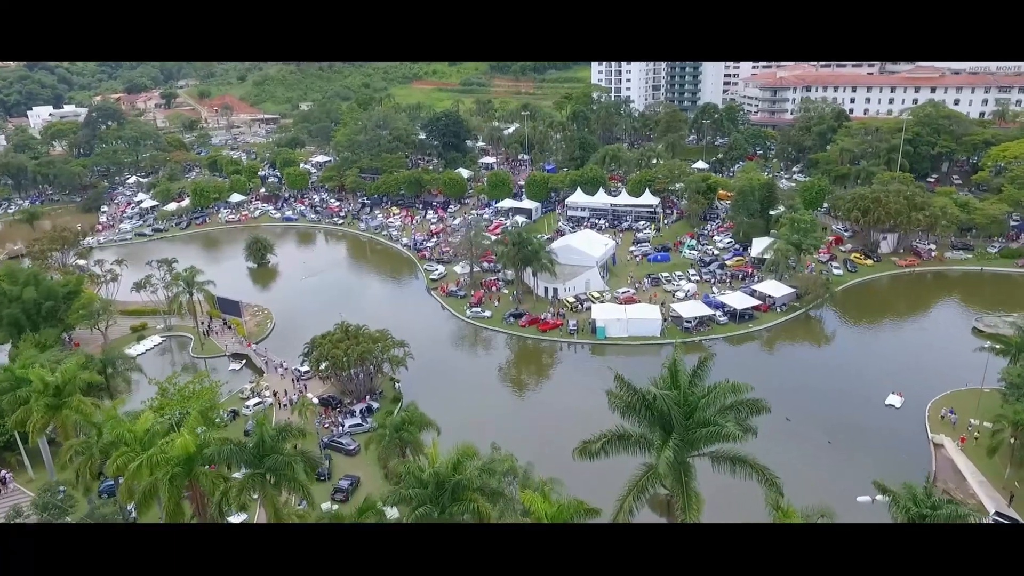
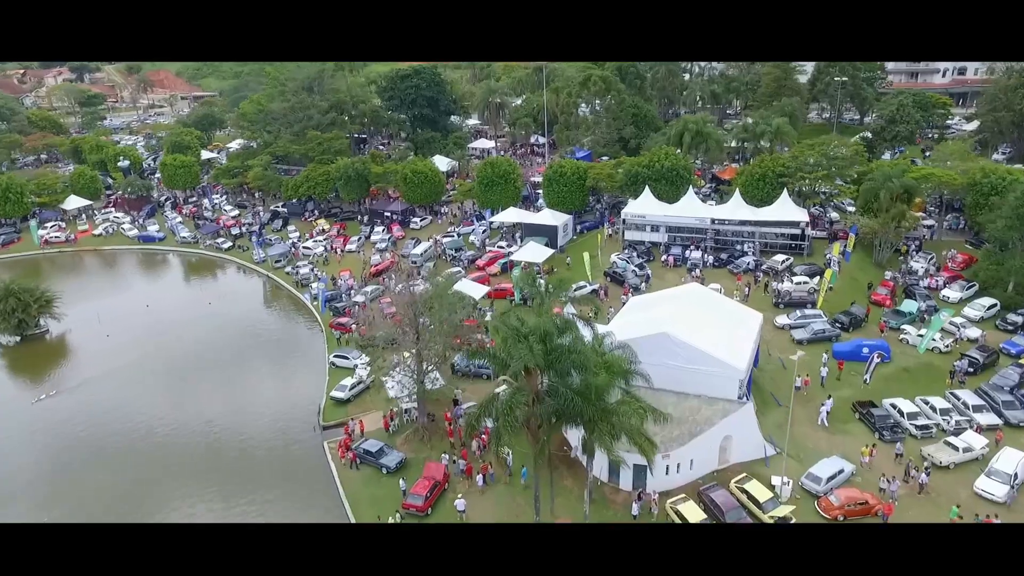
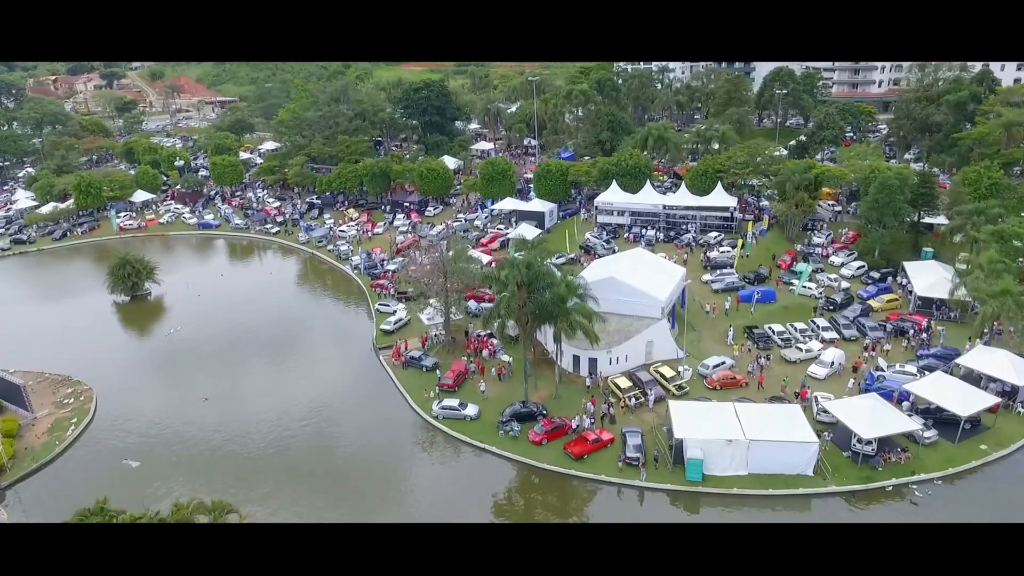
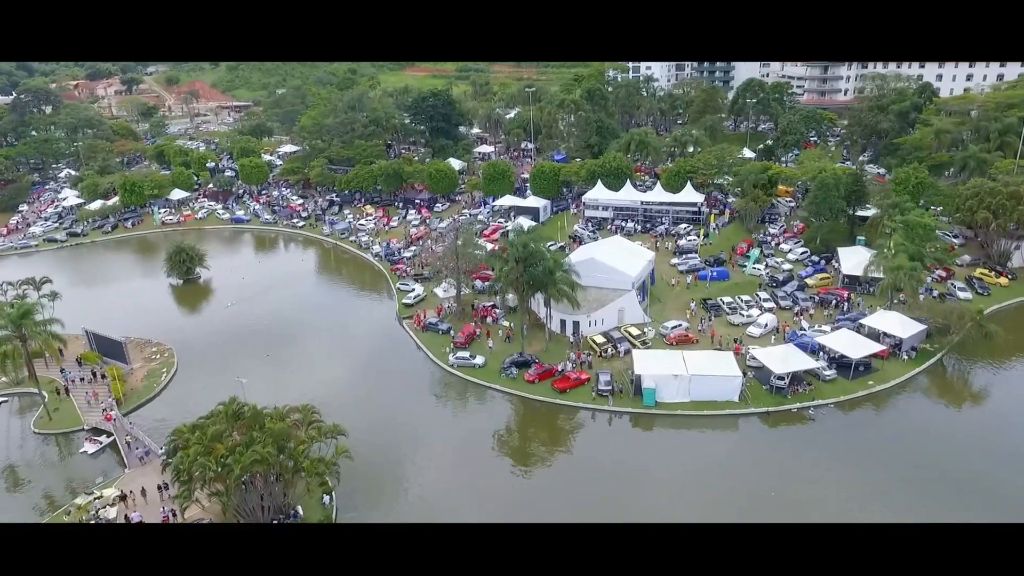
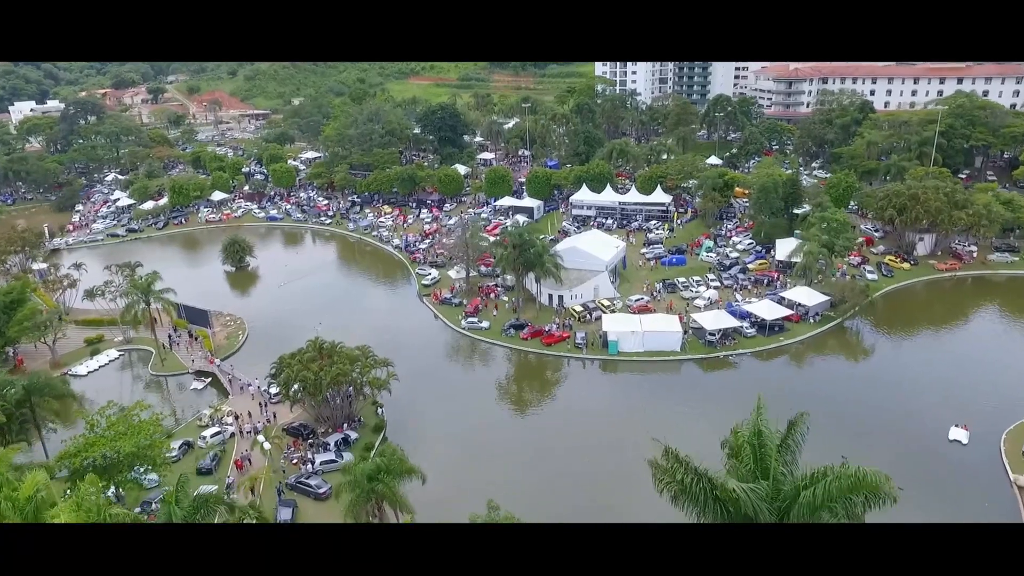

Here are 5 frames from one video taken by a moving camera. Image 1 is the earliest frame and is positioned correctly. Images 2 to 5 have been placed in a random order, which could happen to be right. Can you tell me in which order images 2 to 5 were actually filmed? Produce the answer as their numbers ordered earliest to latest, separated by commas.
5, 4, 3, 2
